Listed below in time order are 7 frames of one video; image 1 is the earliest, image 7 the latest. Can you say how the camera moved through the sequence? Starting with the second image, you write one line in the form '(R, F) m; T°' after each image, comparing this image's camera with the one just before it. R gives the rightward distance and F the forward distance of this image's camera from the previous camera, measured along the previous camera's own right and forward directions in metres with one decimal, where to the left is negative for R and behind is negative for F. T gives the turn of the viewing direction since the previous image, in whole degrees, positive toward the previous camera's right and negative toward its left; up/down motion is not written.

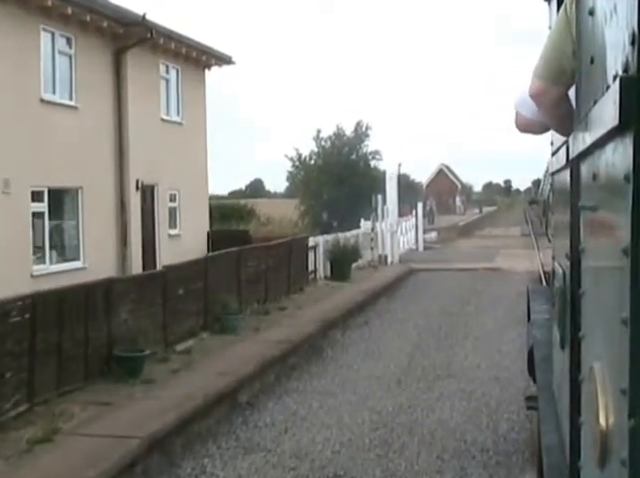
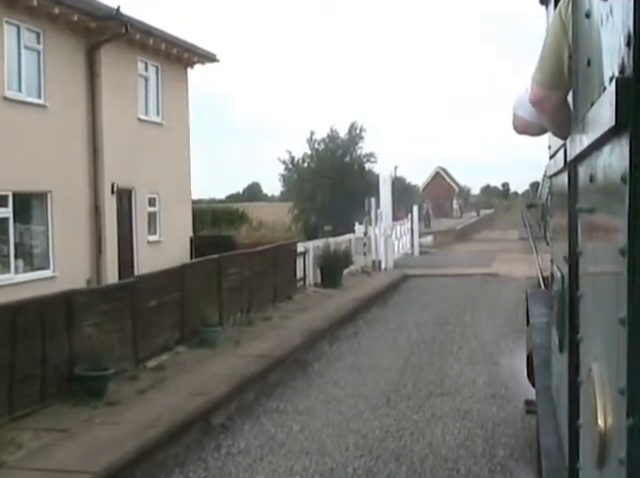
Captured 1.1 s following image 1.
(+0.2, +0.8) m; 0°
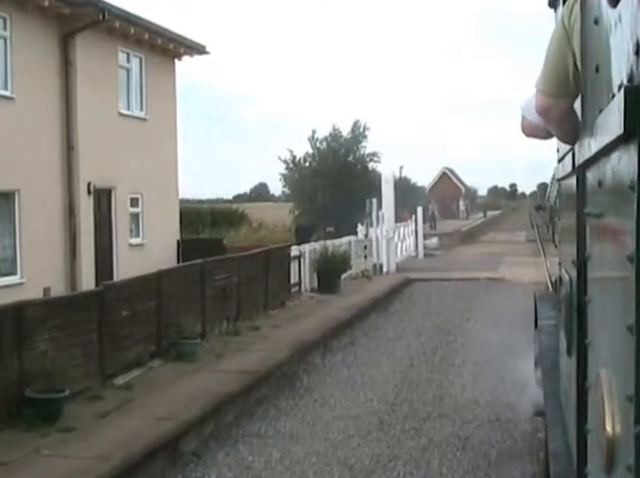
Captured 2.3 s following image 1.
(+0.2, +0.9) m; 0°
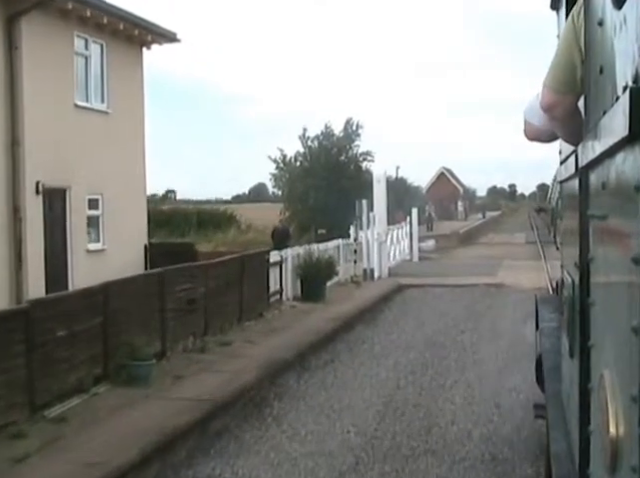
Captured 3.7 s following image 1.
(+0.3, +1.3) m; 0°
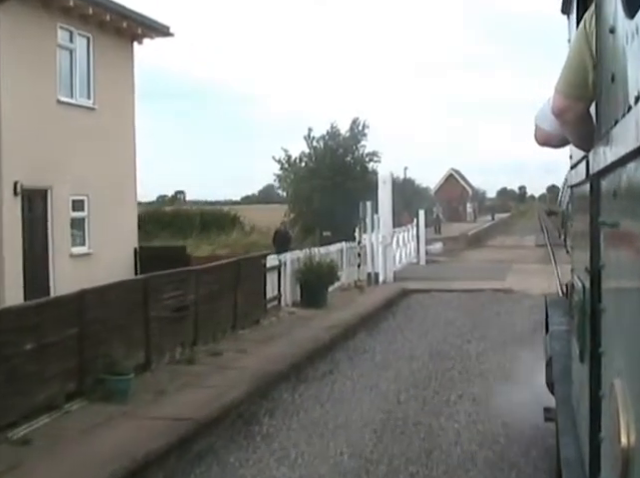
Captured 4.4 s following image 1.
(+0.2, +0.7) m; -1°
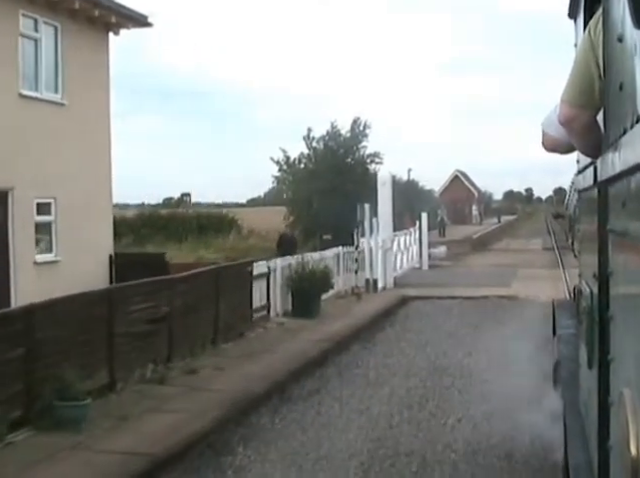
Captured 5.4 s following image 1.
(+0.2, +1.0) m; 0°
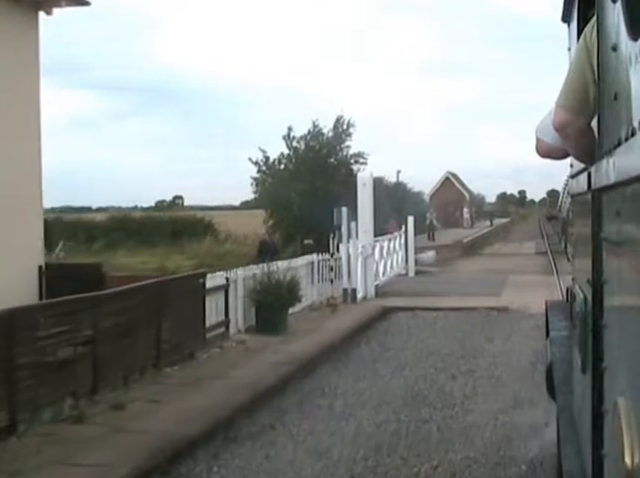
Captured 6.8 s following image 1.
(+0.4, +1.5) m; 0°
